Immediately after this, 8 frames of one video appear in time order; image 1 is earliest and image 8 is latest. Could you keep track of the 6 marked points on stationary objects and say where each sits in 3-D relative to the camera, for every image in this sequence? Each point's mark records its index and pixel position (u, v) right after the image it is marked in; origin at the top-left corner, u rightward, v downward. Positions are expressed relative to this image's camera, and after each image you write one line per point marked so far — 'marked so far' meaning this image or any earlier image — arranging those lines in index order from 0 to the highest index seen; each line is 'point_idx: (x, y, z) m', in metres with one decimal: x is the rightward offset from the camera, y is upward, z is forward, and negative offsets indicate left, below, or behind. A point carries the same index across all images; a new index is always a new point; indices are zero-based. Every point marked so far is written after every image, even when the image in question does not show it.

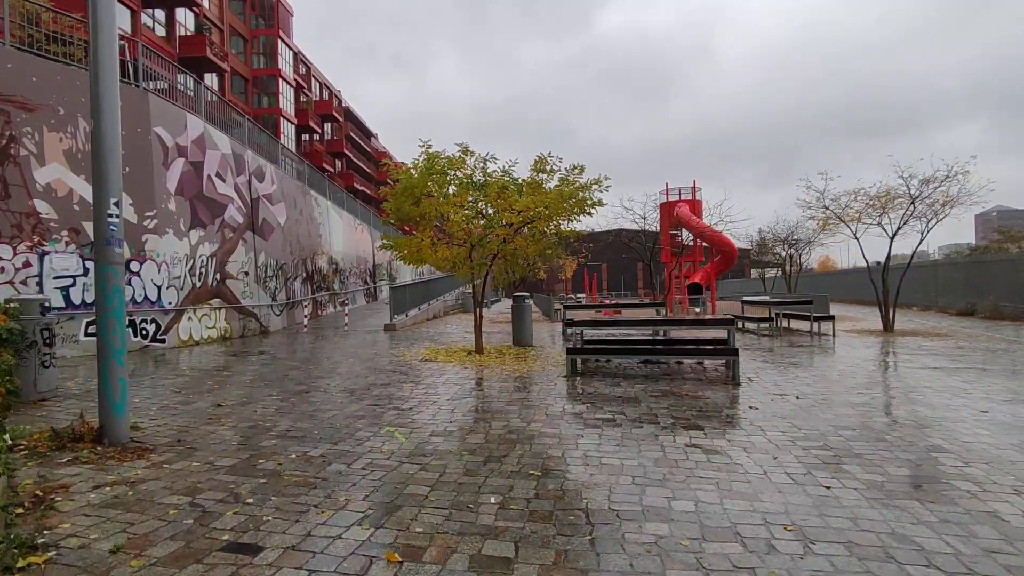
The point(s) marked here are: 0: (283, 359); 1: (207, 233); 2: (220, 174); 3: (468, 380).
0: (-4.4, -1.4, +11.0) m
1: (-7.9, +1.4, +15.0) m
2: (-8.0, +3.1, +15.8) m
3: (-0.6, -1.4, +9.1) m
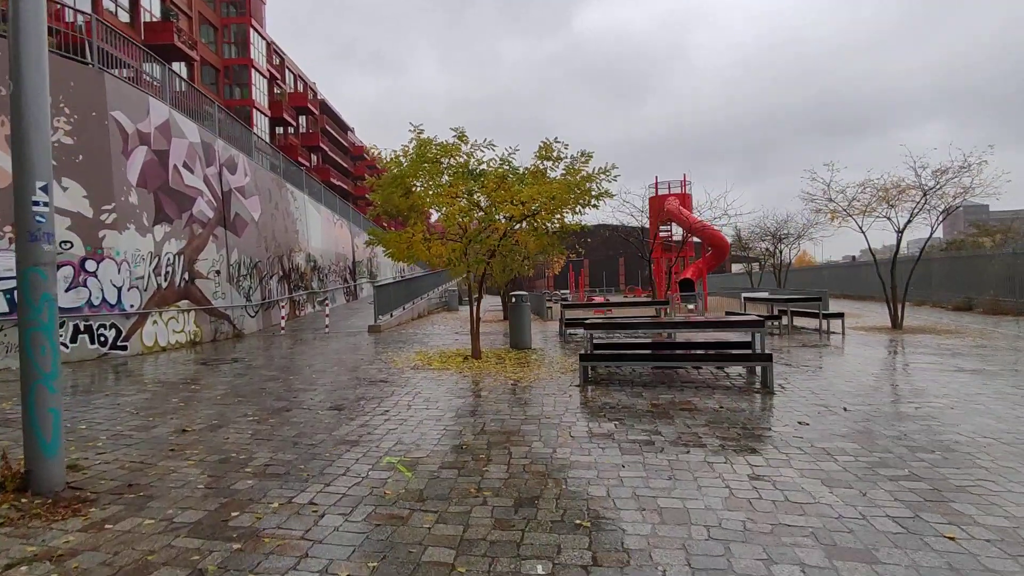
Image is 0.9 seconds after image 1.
0: (-4.3, -1.4, +9.9) m
1: (-8.1, +1.4, +13.7) m
2: (-8.2, +3.1, +14.5) m
3: (-0.6, -1.4, +8.1) m
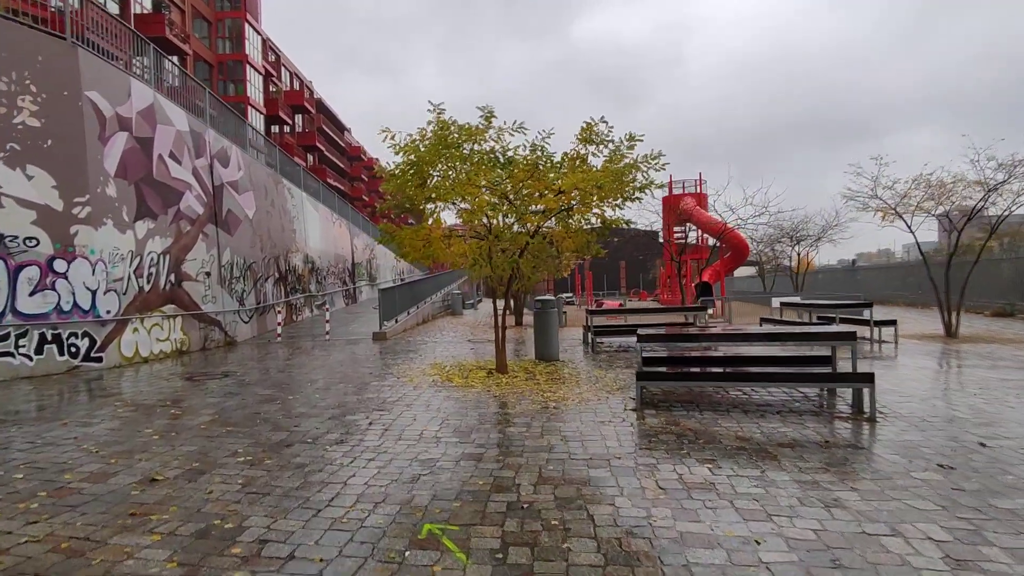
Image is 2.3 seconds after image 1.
0: (-3.8, -1.4, +8.5) m
1: (-7.6, +1.3, +12.4) m
2: (-7.7, +3.0, +13.1) m
3: (0.0, -1.5, +6.8) m
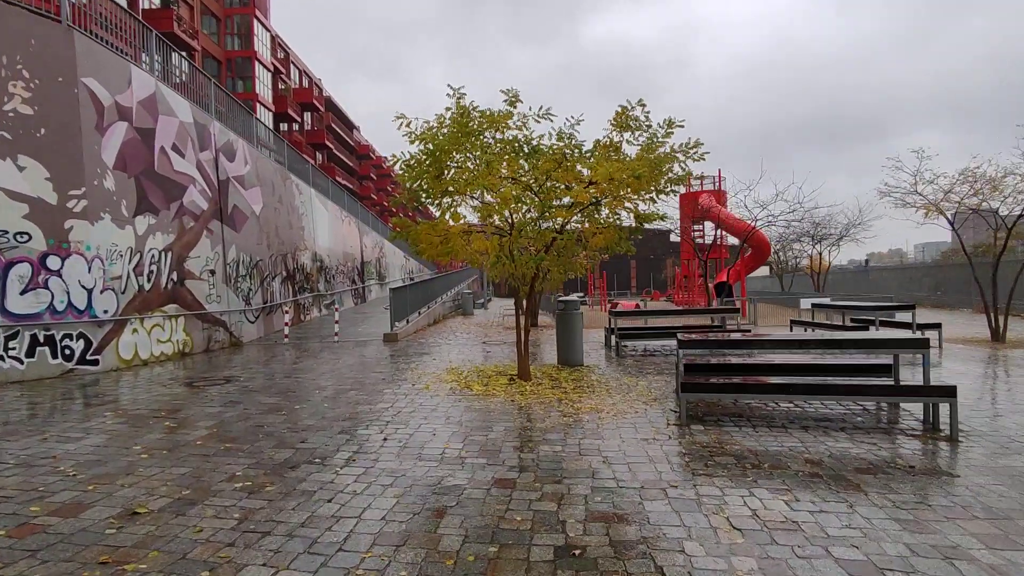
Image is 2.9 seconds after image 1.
0: (-3.5, -1.4, +7.9) m
1: (-7.2, +1.4, +11.8) m
2: (-7.3, +3.1, +12.5) m
3: (+0.3, -1.5, +6.1) m
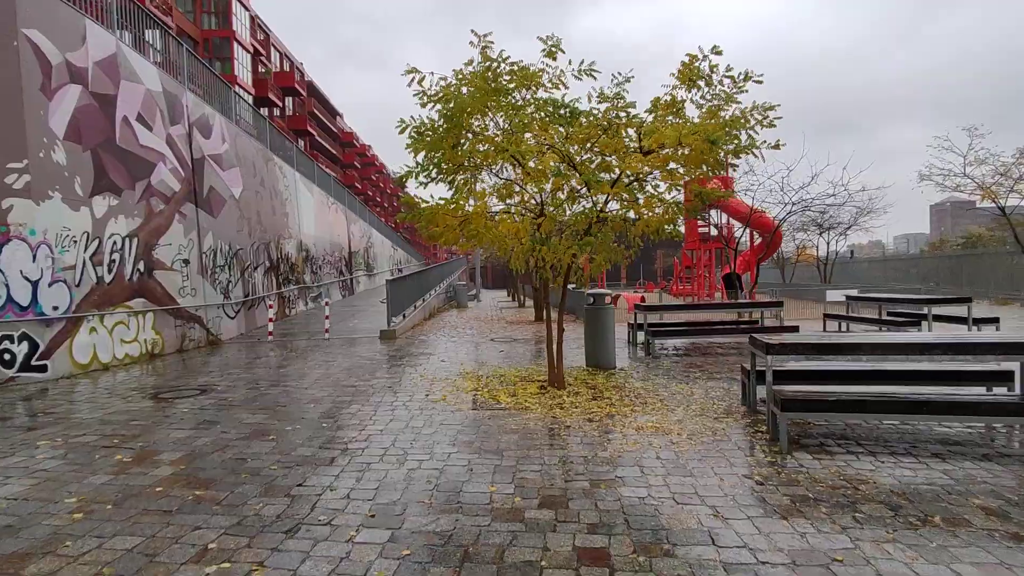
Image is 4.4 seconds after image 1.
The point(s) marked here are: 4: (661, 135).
0: (-3.1, -1.3, +6.4) m
1: (-6.9, +1.5, +10.2) m
2: (-7.0, +3.2, +10.9) m
3: (+0.8, -1.4, +4.8) m
4: (+1.6, +1.7, +6.3) m
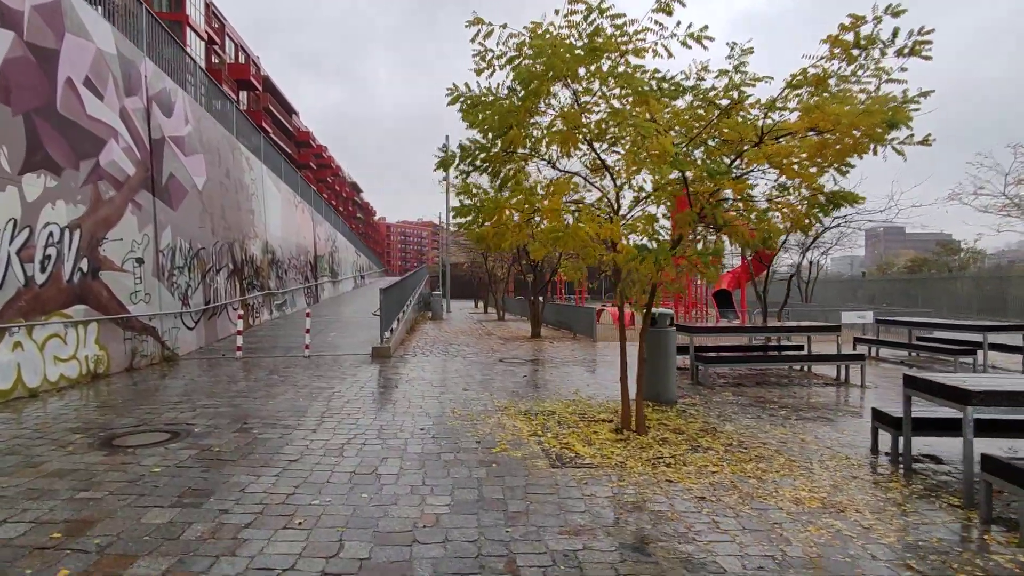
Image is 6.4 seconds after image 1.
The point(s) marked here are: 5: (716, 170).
0: (-2.3, -1.4, +4.7) m
1: (-6.3, +1.5, +8.1) m
2: (-6.5, +3.2, +8.9) m
3: (+1.7, -1.6, +3.3) m
4: (+2.5, +1.5, +5.0) m
5: (+1.9, +1.1, +5.5) m
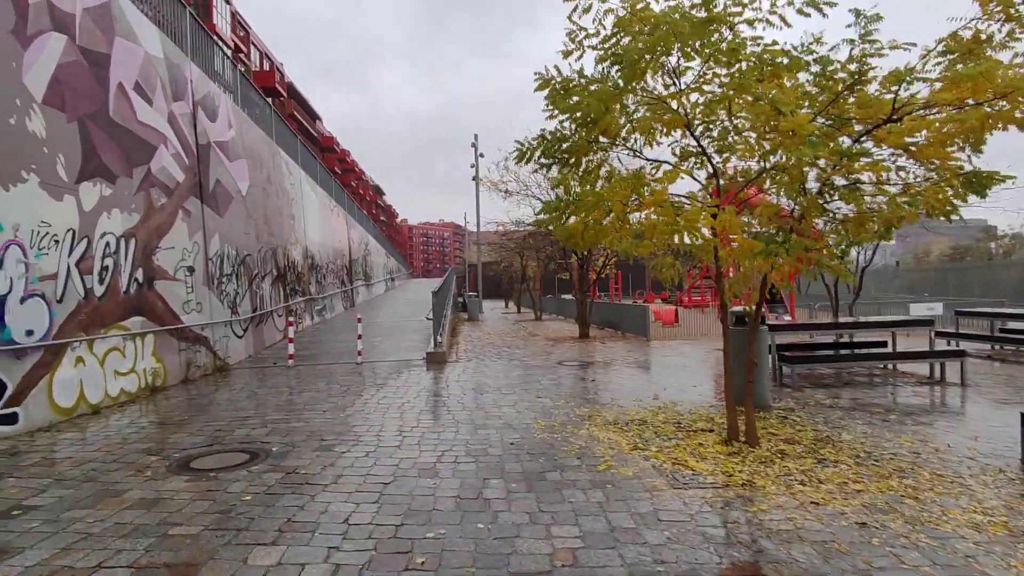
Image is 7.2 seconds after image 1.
0: (-1.4, -1.5, +4.3) m
1: (-5.4, +1.3, +7.9) m
2: (-5.6, +3.0, +8.6) m
3: (+2.5, -1.6, +2.8) m
4: (+3.3, +1.5, +4.4) m
5: (+2.7, +1.2, +4.9) m
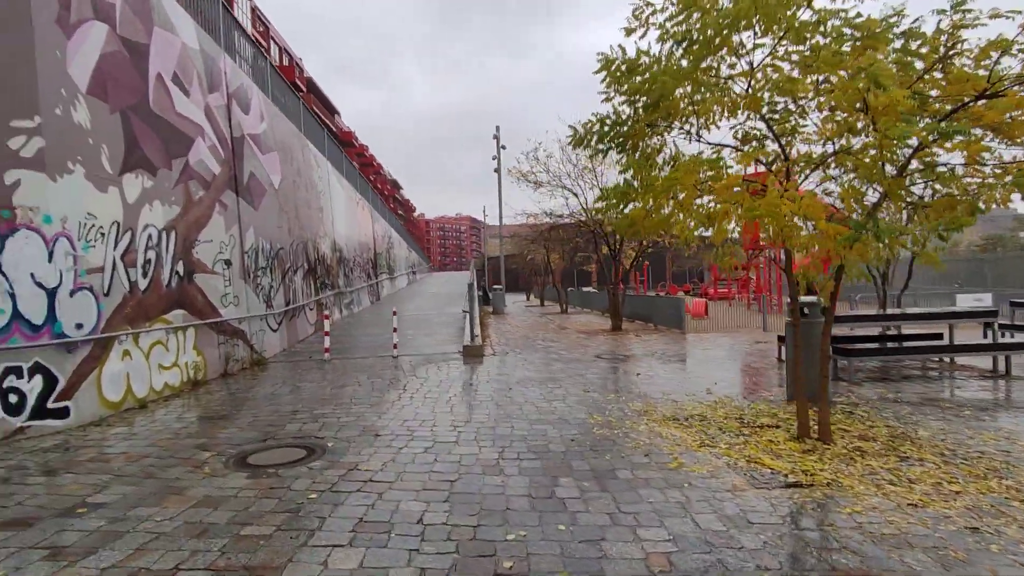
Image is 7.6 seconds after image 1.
0: (-0.9, -1.4, +4.1) m
1: (-4.8, +1.4, +7.8) m
2: (-4.9, +3.1, +8.6) m
3: (+3.0, -1.5, +2.5) m
4: (+3.8, +1.6, +4.1) m
5: (+3.3, +1.3, +4.6) m
